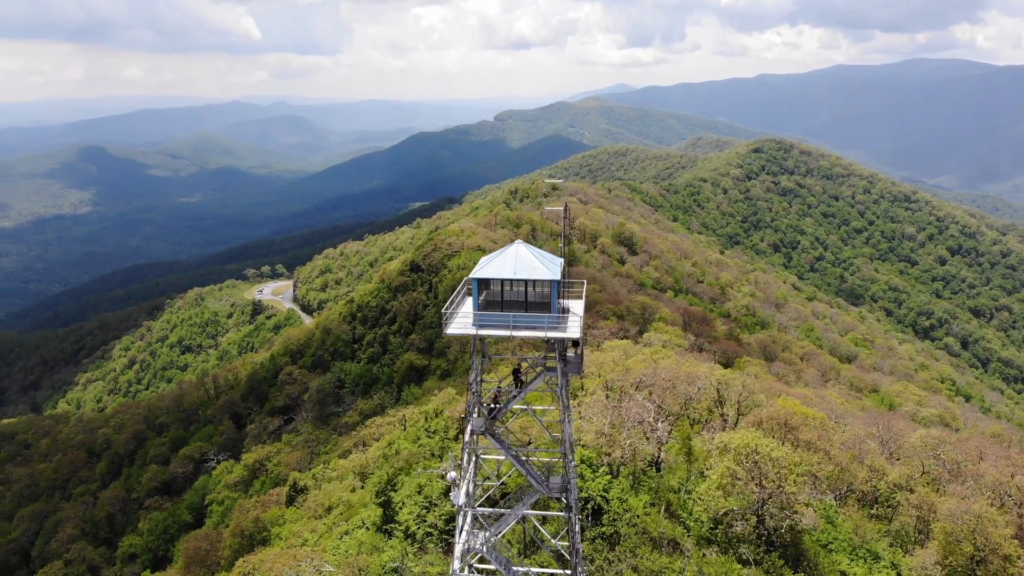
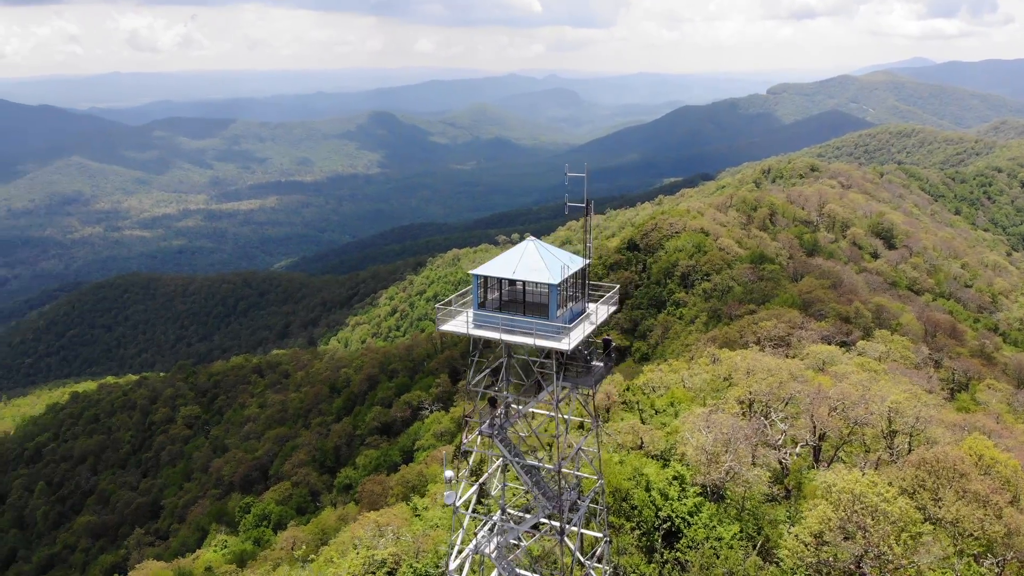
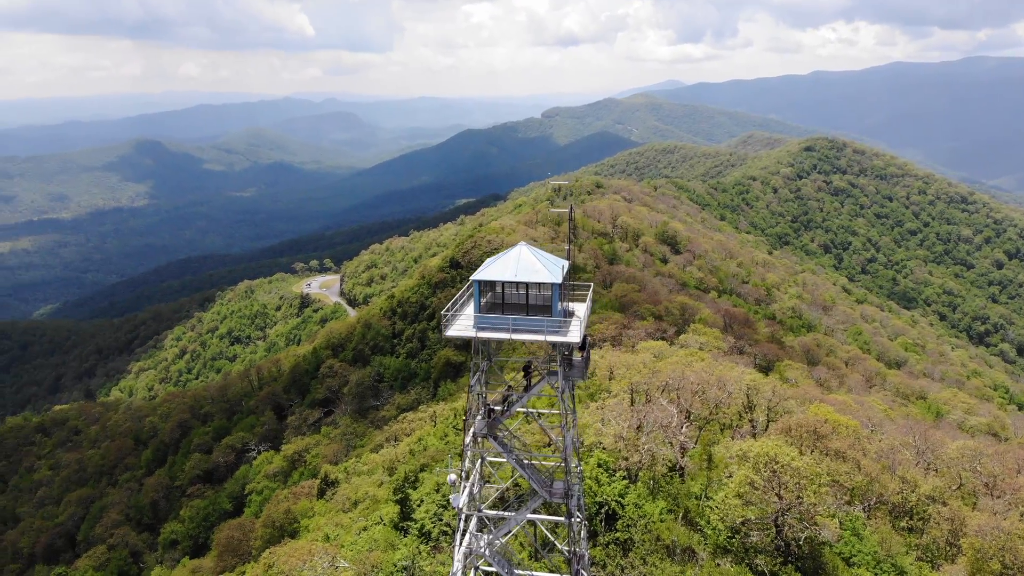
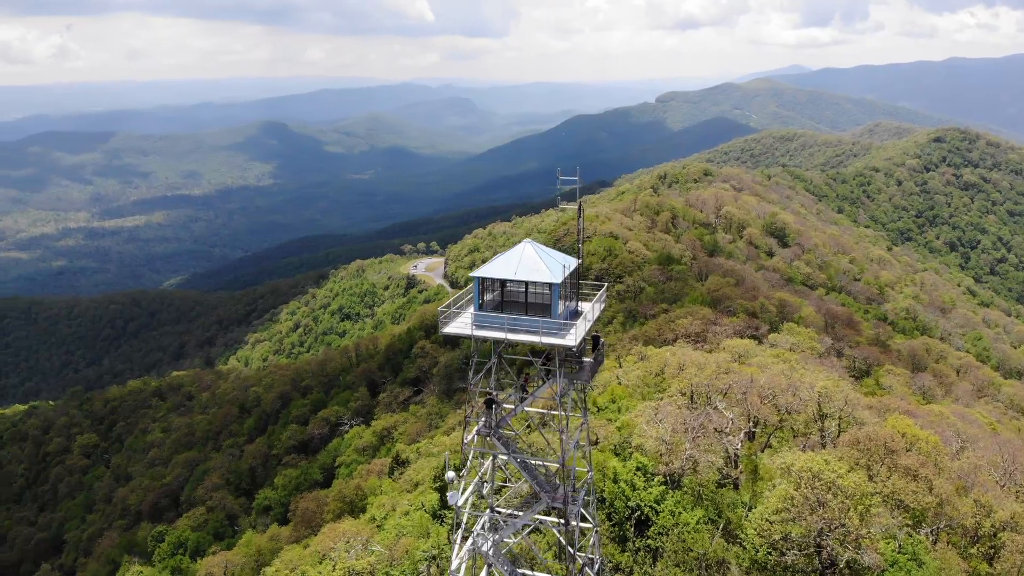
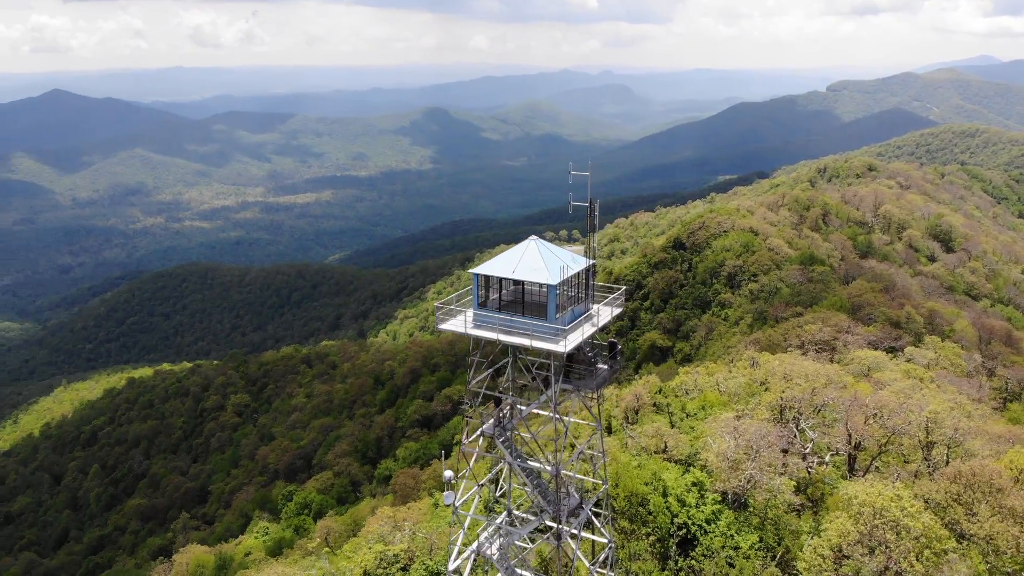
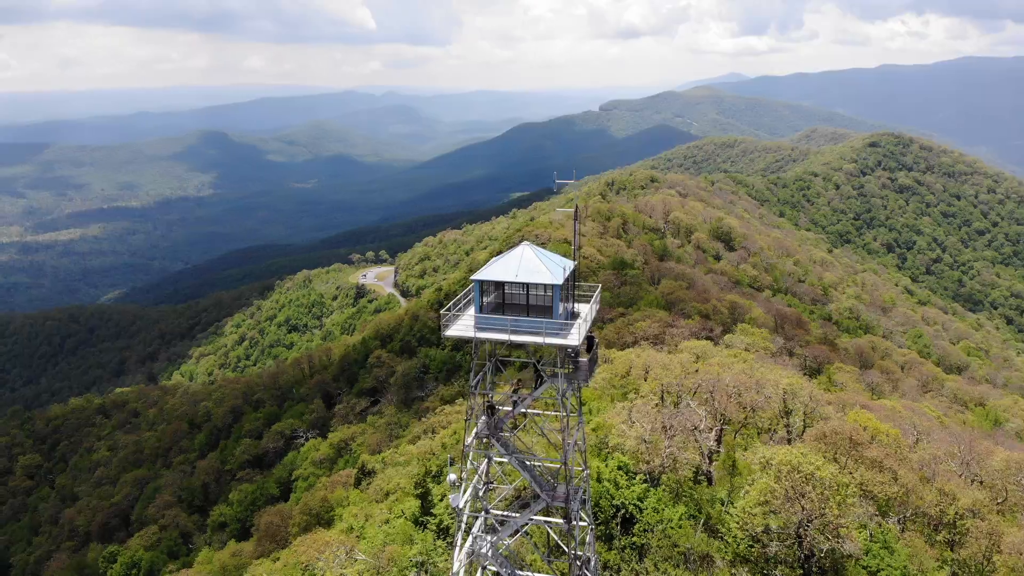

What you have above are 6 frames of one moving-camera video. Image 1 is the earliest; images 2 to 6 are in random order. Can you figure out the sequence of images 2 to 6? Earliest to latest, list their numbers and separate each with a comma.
3, 6, 4, 2, 5
